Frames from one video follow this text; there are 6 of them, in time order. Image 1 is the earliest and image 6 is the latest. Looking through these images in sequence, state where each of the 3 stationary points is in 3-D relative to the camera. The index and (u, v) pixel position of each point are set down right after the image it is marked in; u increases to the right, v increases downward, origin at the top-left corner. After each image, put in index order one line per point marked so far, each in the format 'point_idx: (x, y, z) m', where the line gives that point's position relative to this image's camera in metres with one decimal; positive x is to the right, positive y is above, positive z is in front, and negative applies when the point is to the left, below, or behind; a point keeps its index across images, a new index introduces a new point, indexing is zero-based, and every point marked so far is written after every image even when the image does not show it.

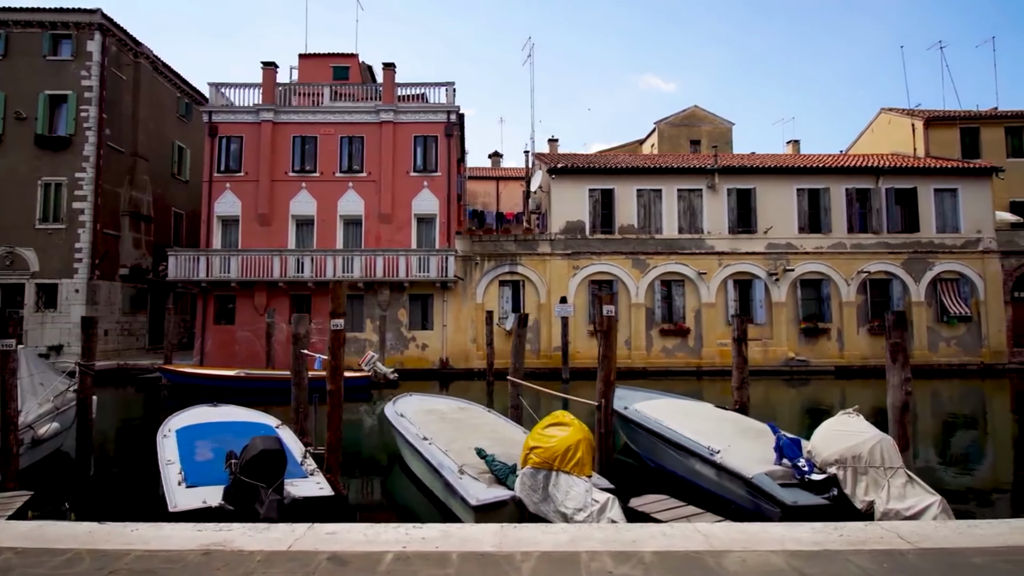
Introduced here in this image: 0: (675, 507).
0: (+1.8, -2.5, +7.0) m
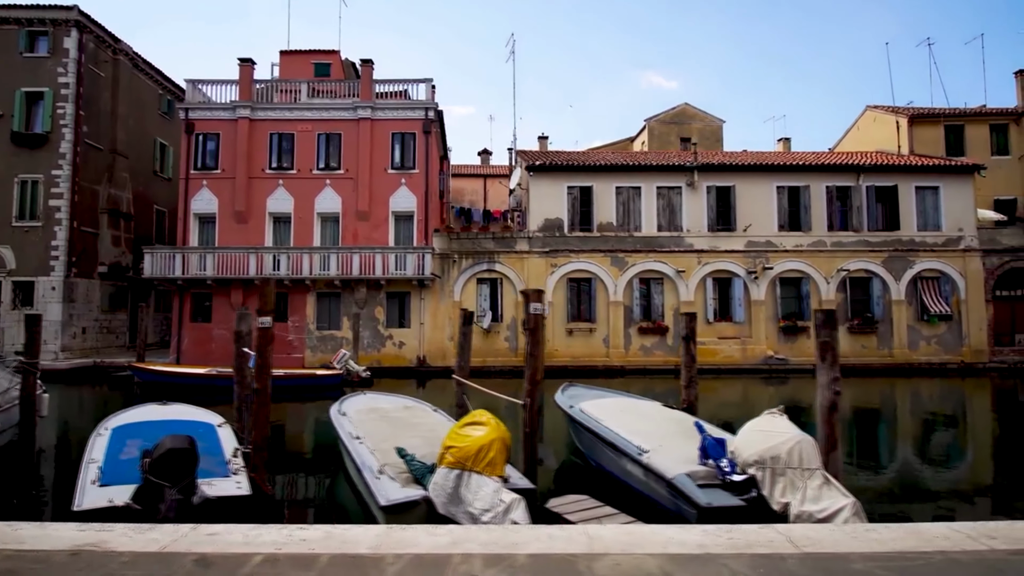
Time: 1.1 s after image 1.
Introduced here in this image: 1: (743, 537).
0: (+0.8, -2.4, +6.9) m
1: (+1.9, -2.0, +5.1) m
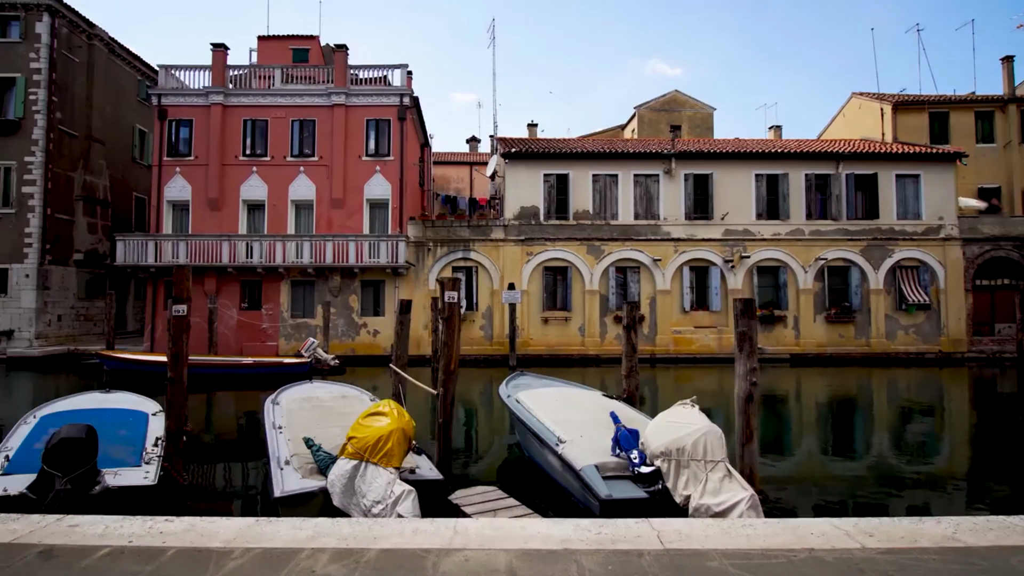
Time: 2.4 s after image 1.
0: (-0.2, -2.3, +6.8) m
1: (+0.8, -1.9, +4.9) m
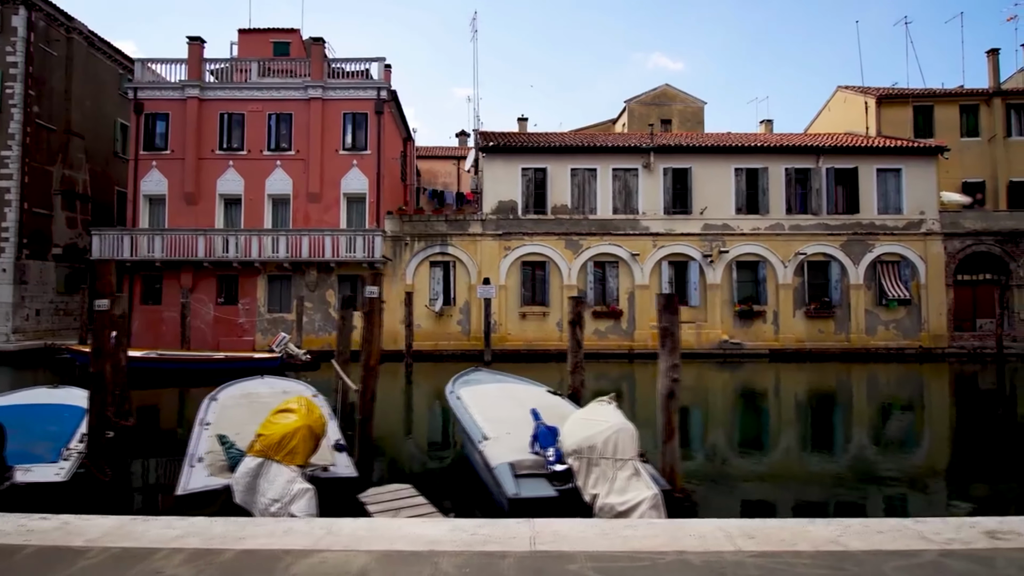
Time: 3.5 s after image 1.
0: (-1.2, -2.2, +6.7) m
1: (-0.2, -1.9, +4.8) m
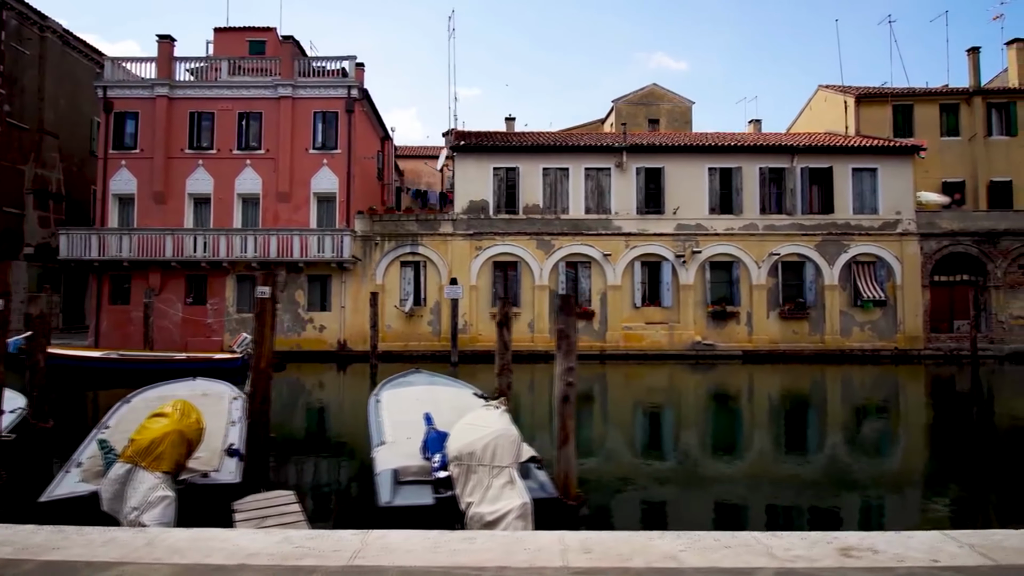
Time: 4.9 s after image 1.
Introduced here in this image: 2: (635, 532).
0: (-2.4, -2.2, +6.4) m
1: (-1.5, -1.9, +4.6) m
2: (+0.9, -1.8, +4.7) m
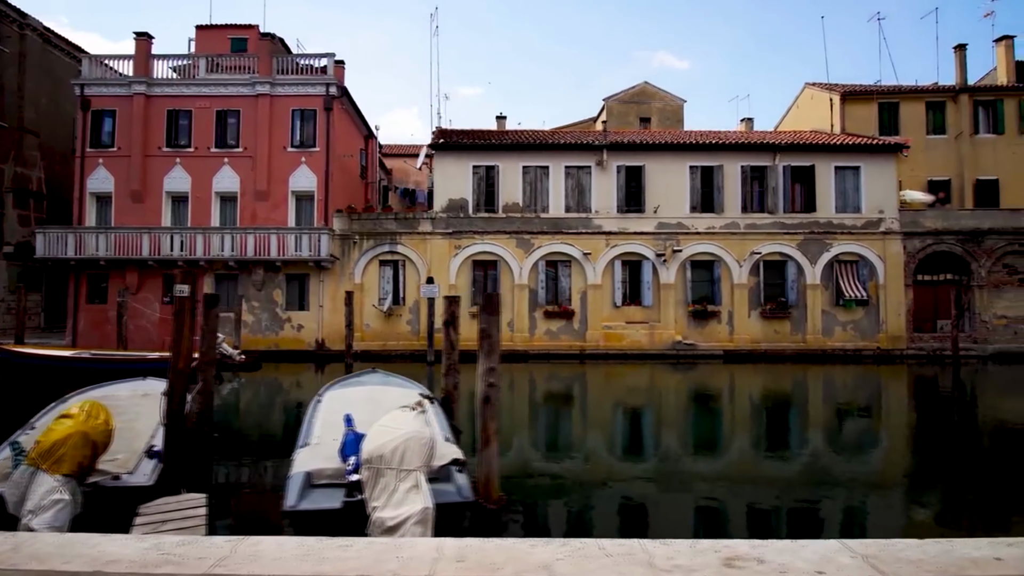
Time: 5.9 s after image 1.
0: (-3.3, -2.2, +6.3) m
1: (-2.3, -1.9, +4.4) m
2: (0.0, -1.8, +4.6) m
